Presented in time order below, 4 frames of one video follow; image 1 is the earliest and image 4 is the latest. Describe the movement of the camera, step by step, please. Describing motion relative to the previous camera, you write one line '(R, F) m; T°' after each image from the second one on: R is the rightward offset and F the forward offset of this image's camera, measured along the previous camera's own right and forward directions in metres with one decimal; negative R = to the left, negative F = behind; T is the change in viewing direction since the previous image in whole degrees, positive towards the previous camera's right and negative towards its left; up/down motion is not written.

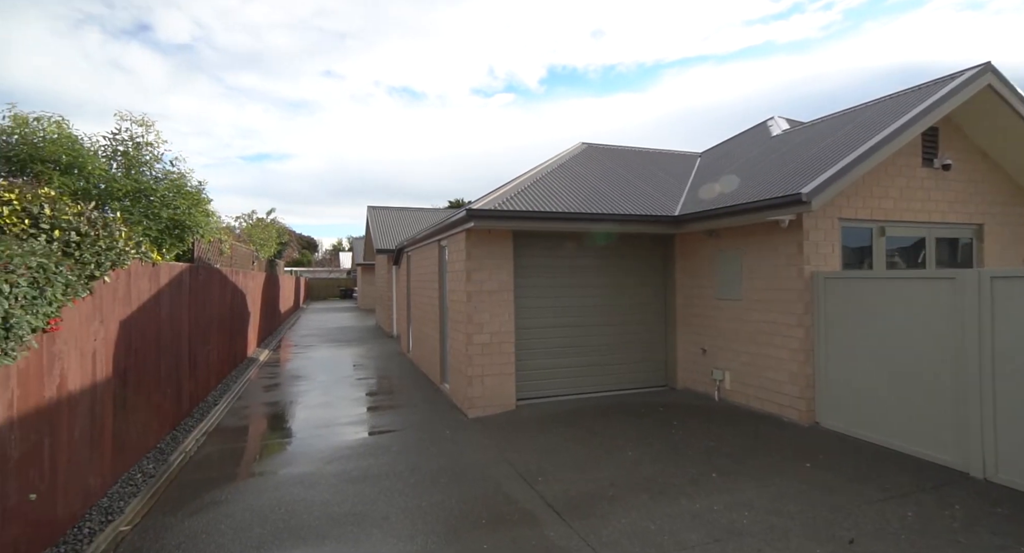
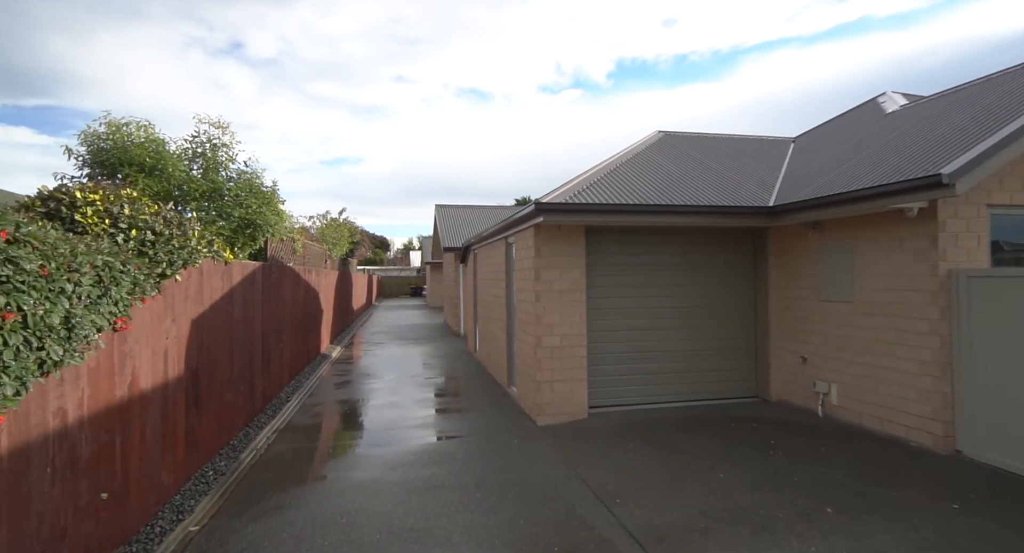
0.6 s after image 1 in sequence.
(-0.1, +0.4) m; -7°
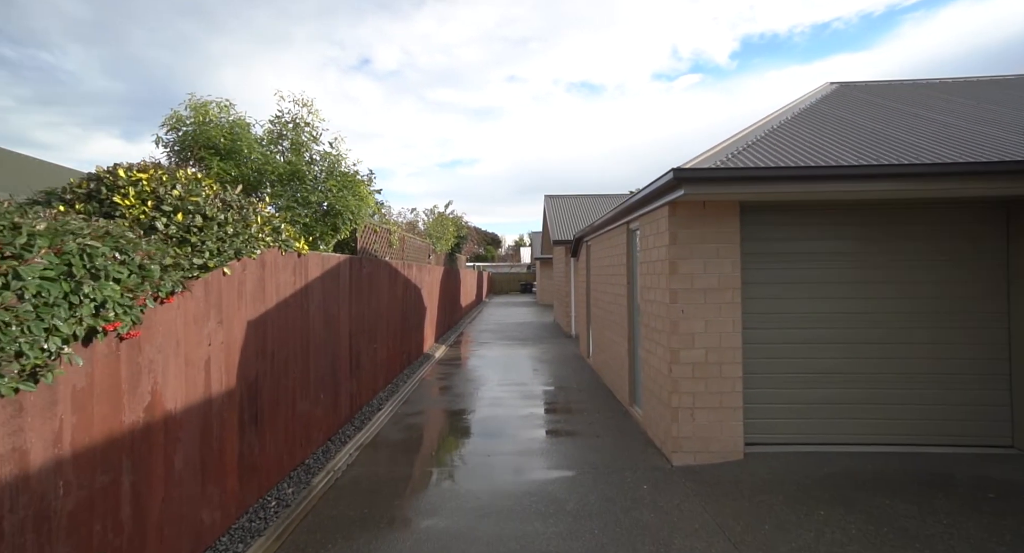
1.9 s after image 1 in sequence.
(-0.1, +1.4) m; -12°
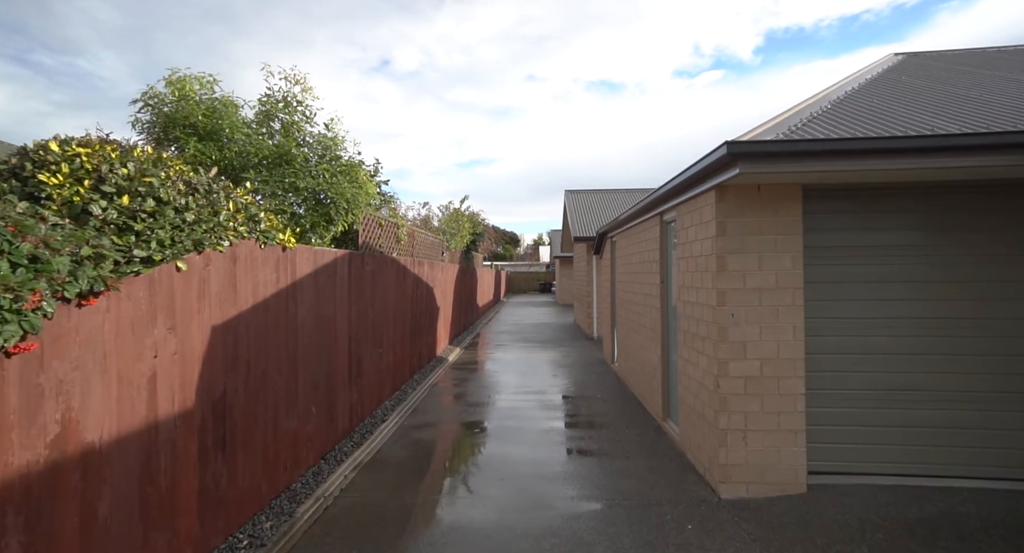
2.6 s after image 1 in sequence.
(0.0, +0.8) m; -2°
